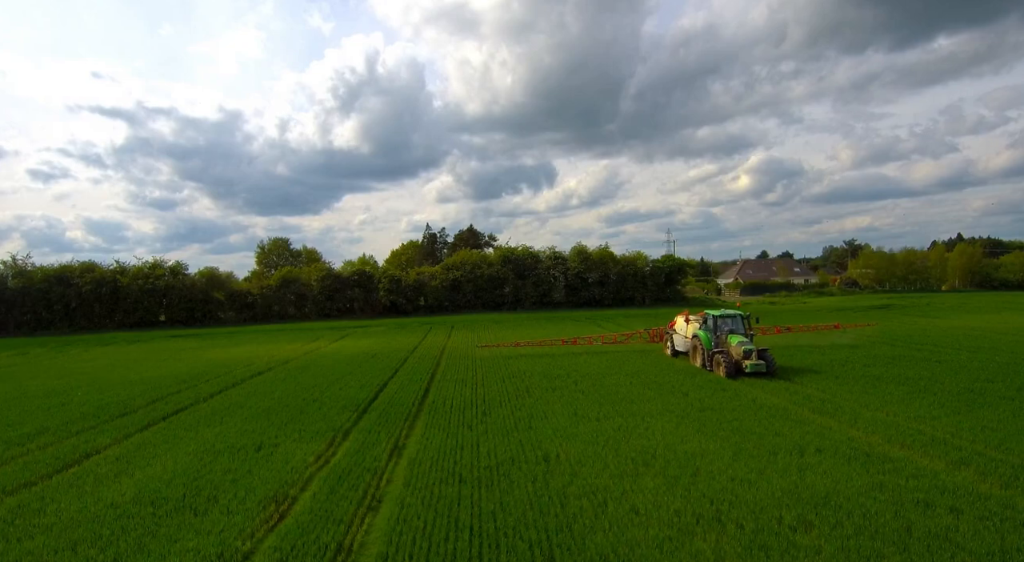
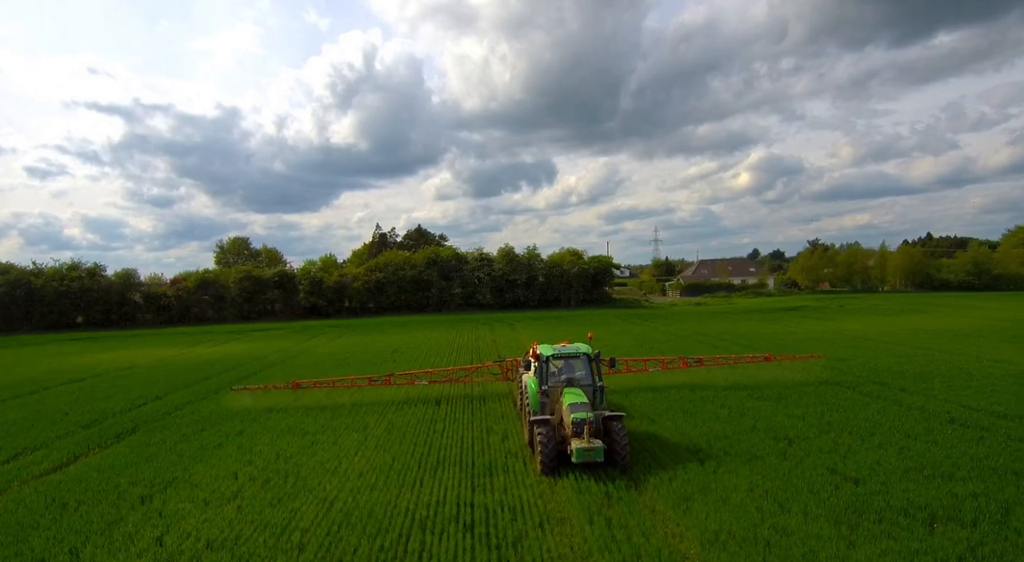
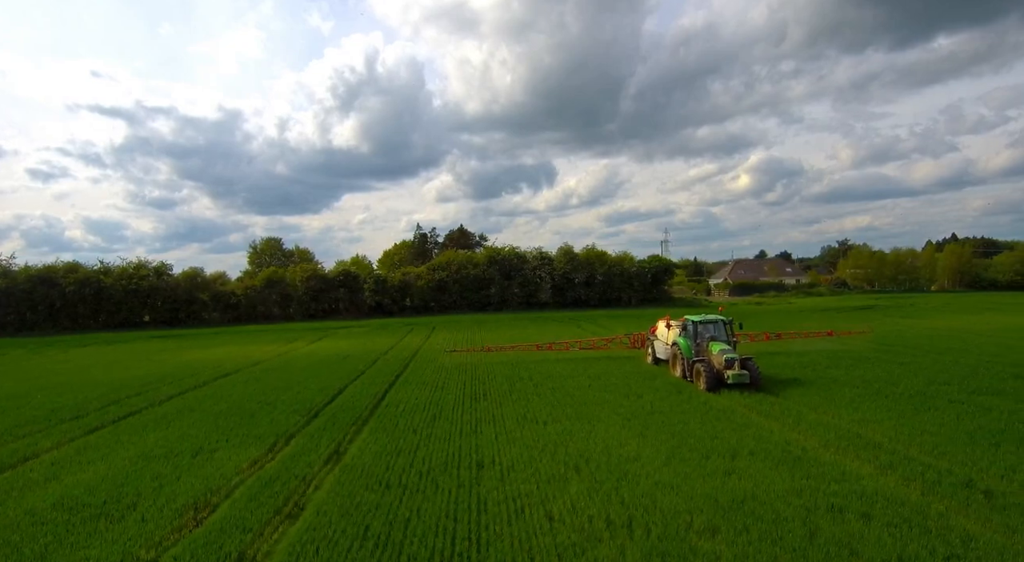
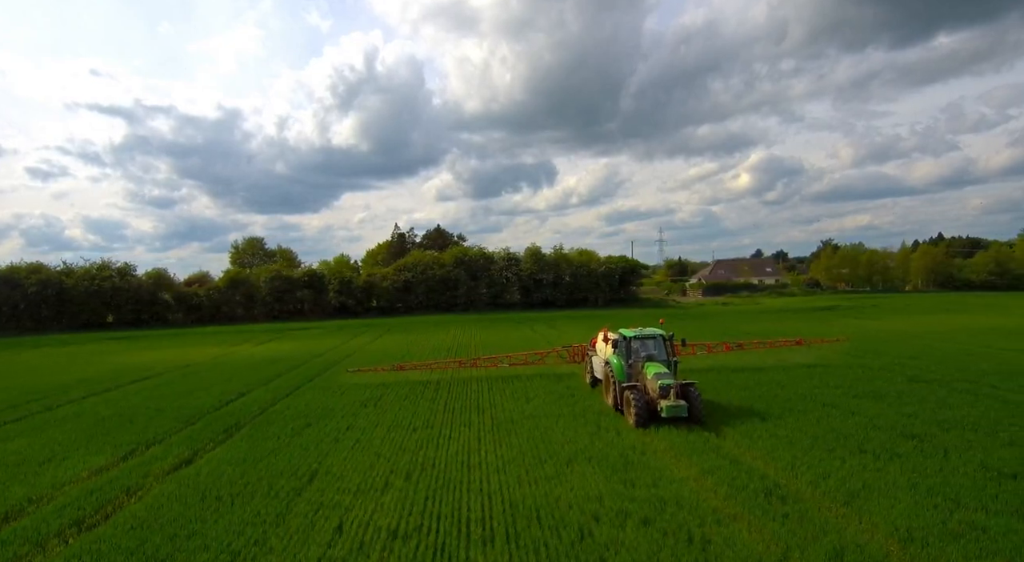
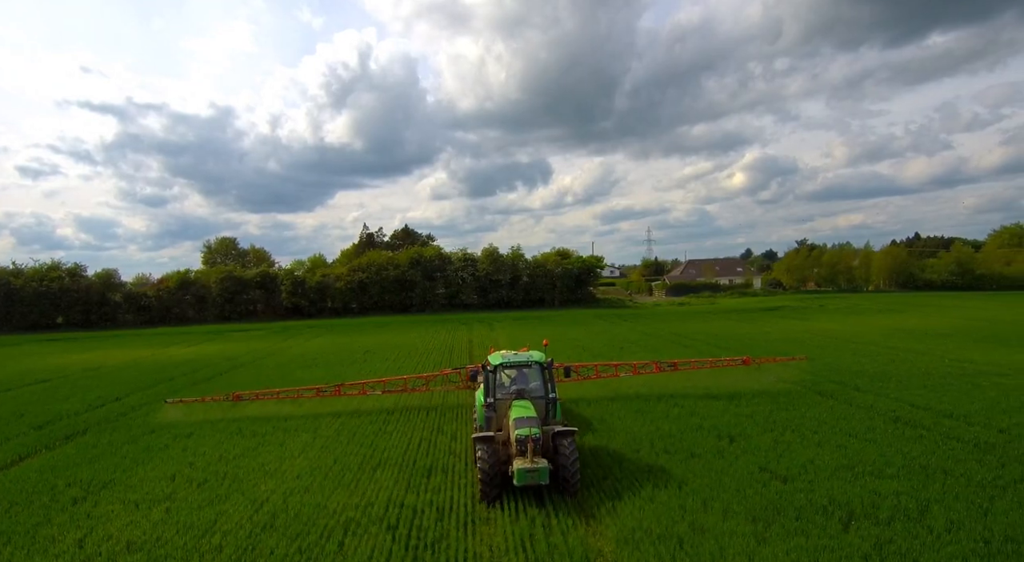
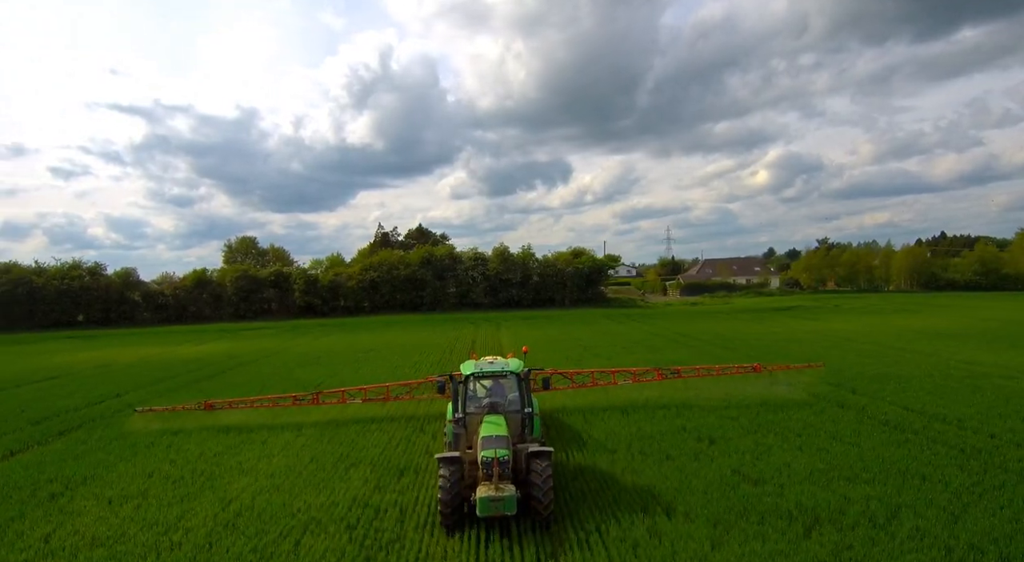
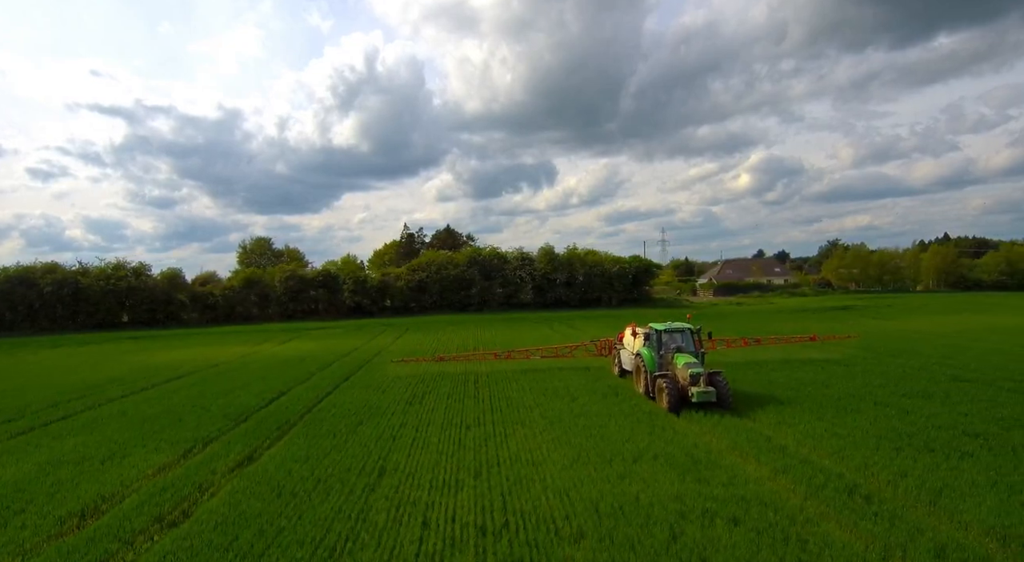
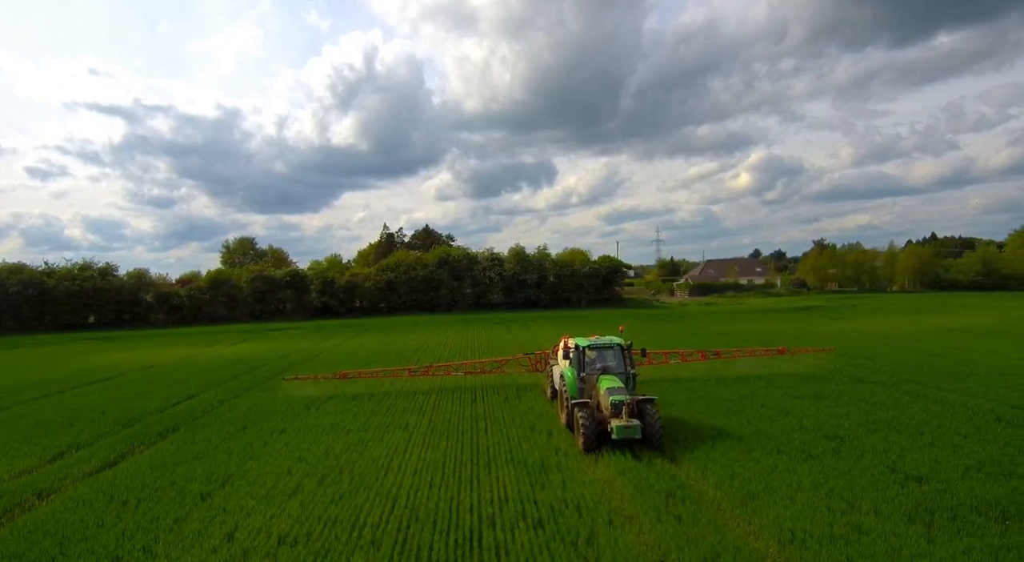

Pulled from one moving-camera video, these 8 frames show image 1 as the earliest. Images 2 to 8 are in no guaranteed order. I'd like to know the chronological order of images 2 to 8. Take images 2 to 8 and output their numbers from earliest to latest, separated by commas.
3, 7, 4, 8, 2, 5, 6
